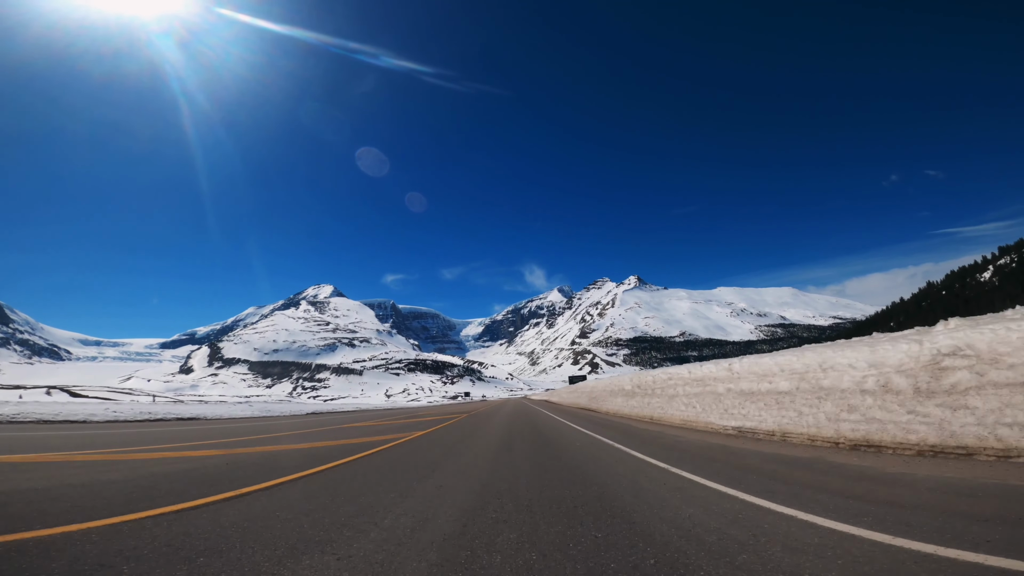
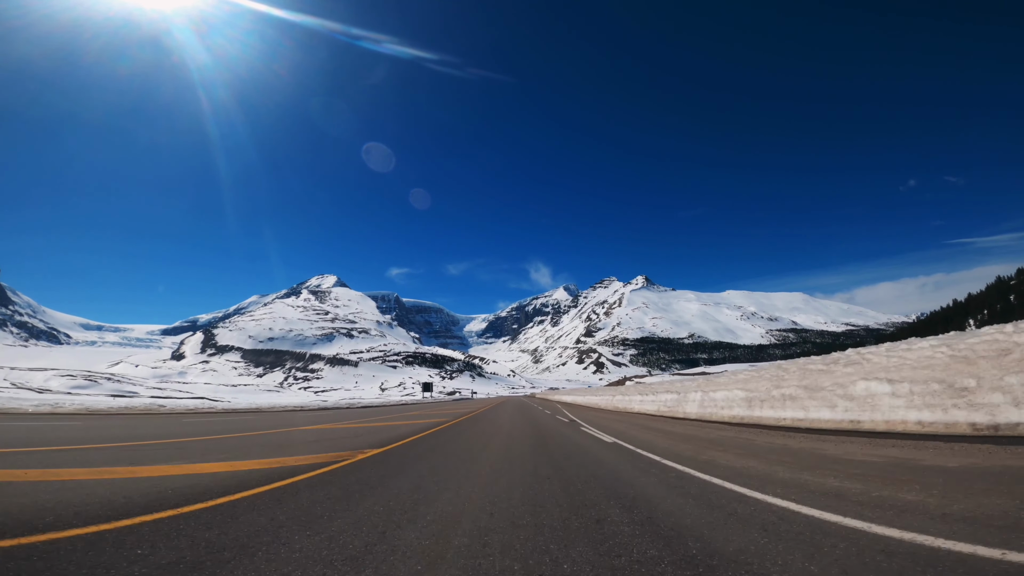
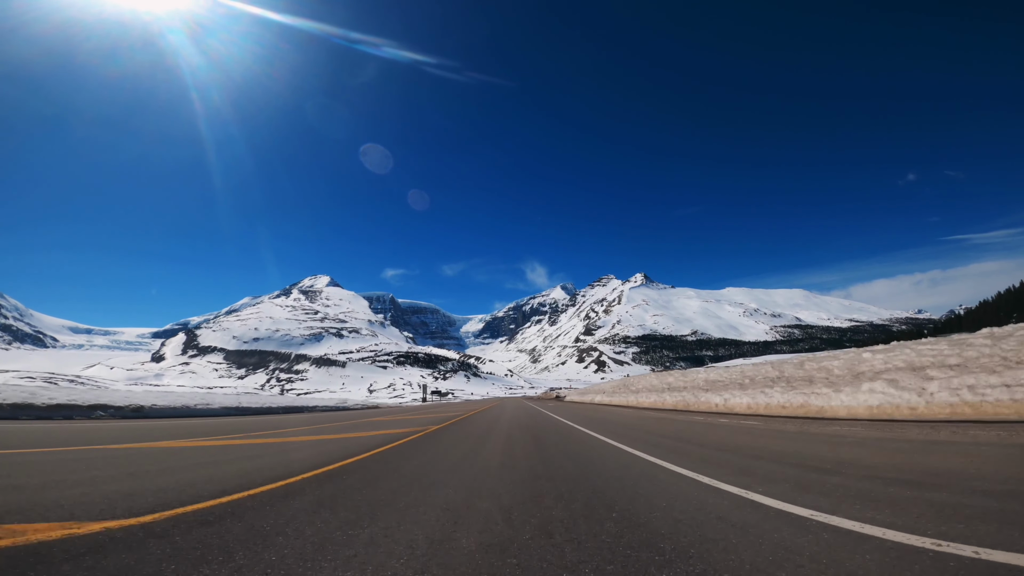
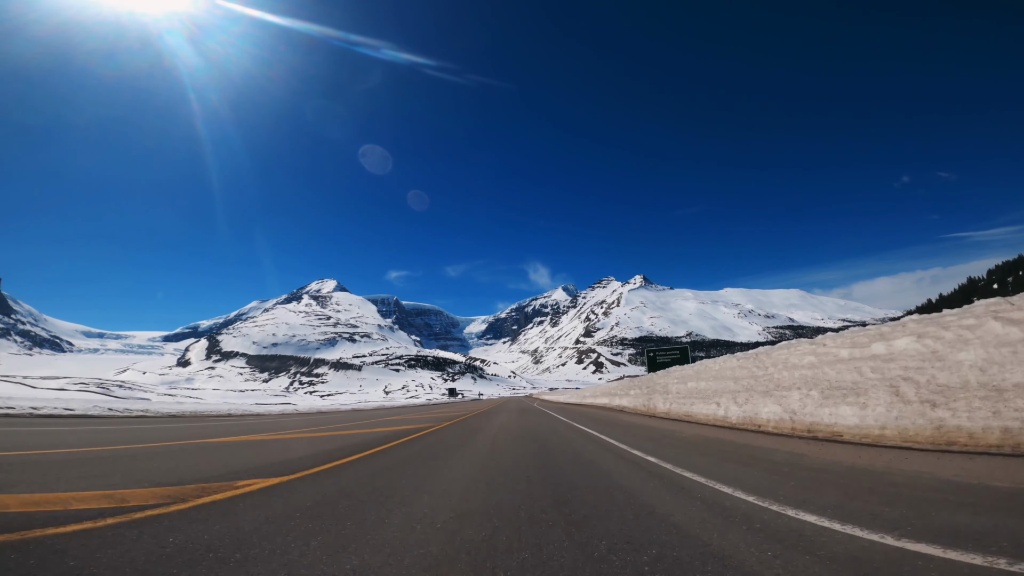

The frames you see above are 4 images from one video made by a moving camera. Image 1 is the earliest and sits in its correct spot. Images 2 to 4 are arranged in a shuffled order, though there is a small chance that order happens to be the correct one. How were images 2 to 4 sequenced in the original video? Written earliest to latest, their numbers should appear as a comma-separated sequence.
4, 2, 3
